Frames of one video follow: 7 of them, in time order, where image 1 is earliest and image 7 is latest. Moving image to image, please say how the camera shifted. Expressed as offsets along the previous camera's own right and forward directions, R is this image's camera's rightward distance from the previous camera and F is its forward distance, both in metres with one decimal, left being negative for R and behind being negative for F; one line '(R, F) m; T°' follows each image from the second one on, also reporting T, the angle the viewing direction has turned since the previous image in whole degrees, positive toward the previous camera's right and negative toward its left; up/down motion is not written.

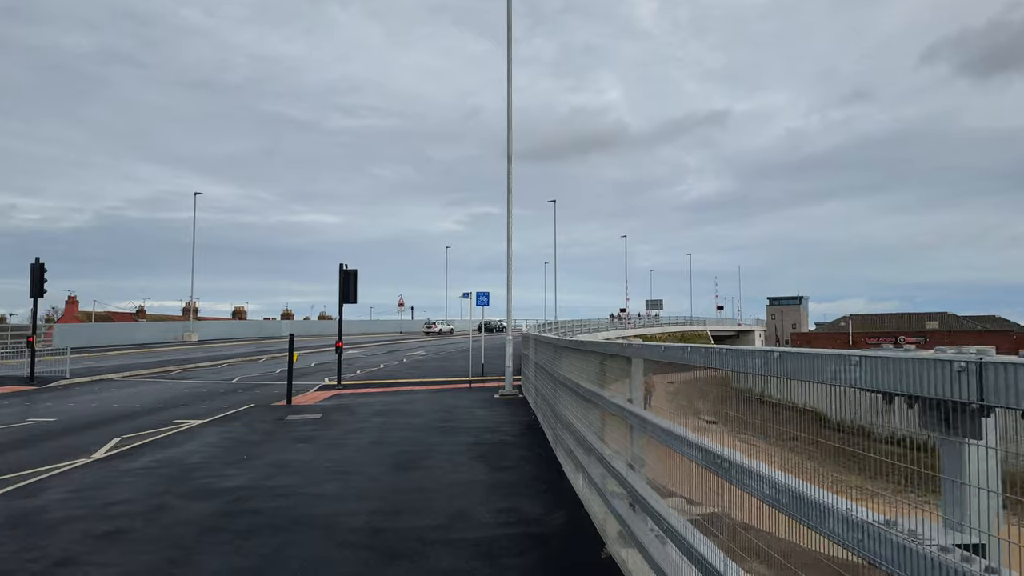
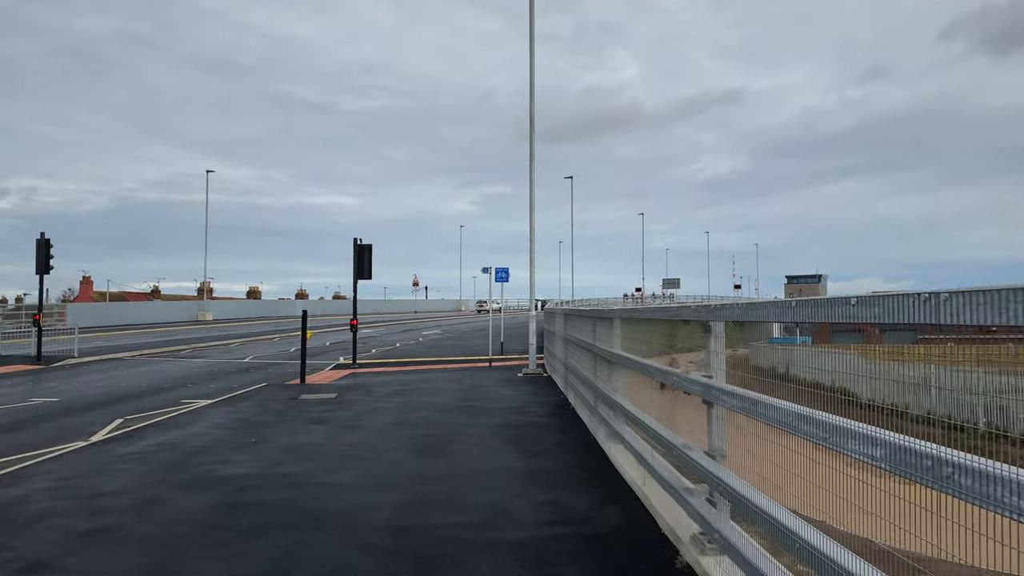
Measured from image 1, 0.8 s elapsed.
(-0.3, +1.0) m; -1°
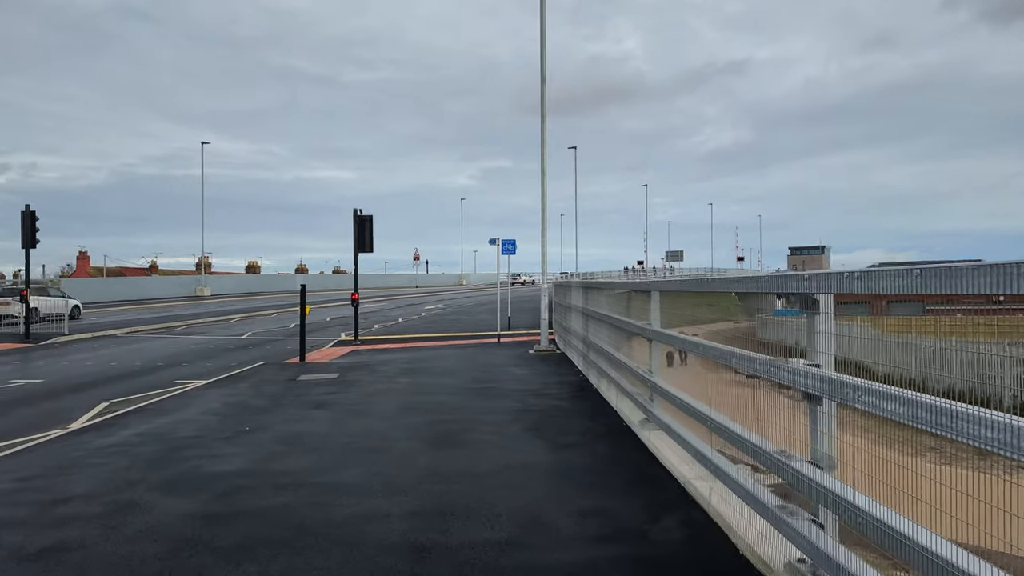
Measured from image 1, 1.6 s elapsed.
(-0.3, +1.0) m; 0°
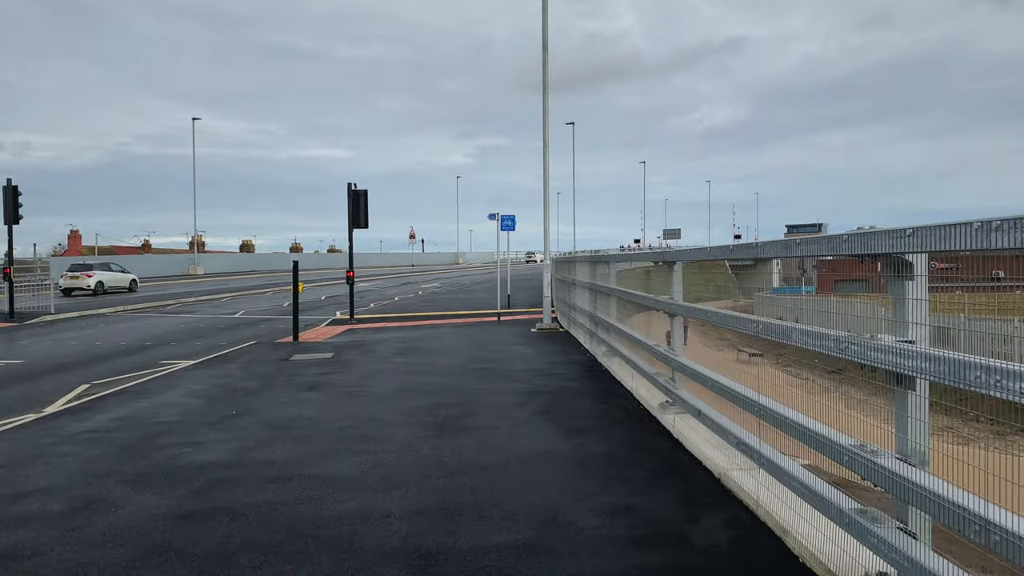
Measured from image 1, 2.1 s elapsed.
(-0.1, +0.7) m; 0°
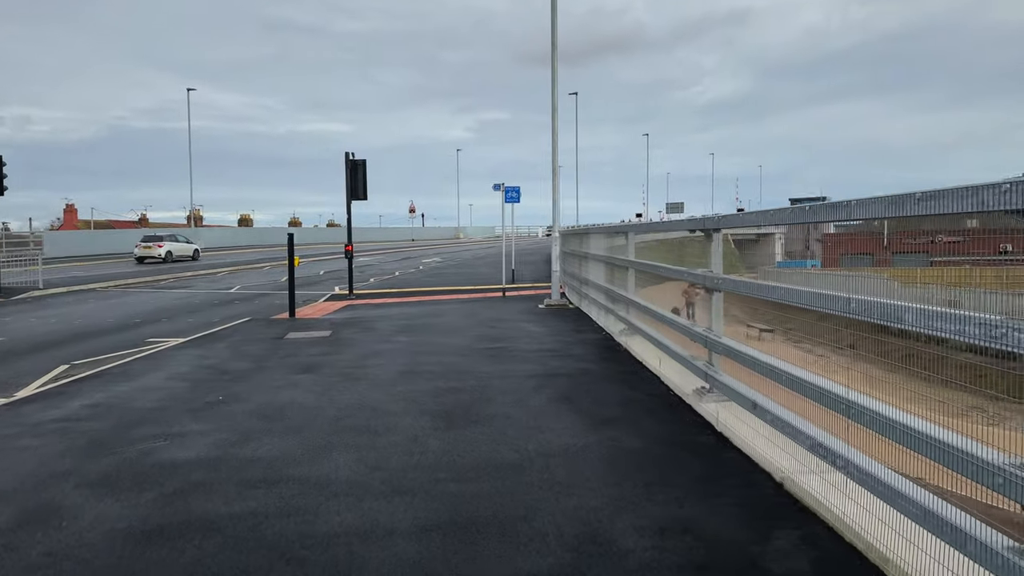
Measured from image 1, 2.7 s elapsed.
(-0.1, +0.8) m; 0°
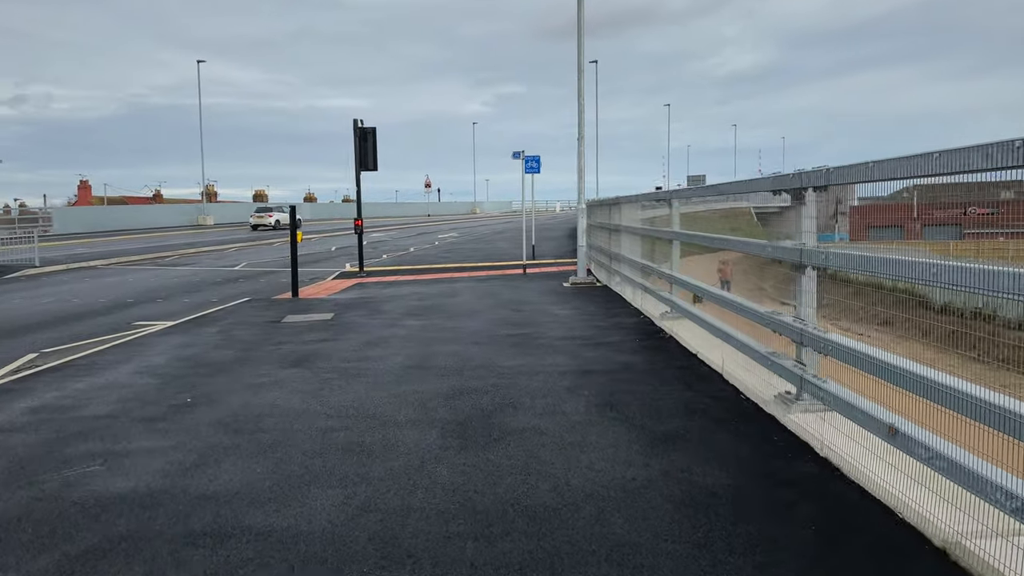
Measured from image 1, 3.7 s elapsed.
(-0.1, +1.4) m; -1°
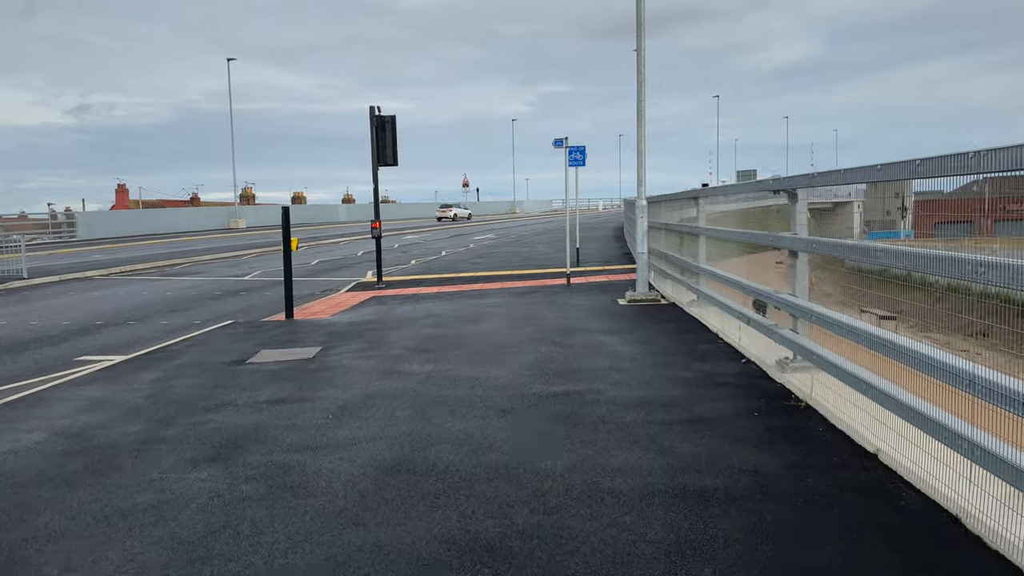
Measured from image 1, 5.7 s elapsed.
(0.0, +2.9) m; -3°
